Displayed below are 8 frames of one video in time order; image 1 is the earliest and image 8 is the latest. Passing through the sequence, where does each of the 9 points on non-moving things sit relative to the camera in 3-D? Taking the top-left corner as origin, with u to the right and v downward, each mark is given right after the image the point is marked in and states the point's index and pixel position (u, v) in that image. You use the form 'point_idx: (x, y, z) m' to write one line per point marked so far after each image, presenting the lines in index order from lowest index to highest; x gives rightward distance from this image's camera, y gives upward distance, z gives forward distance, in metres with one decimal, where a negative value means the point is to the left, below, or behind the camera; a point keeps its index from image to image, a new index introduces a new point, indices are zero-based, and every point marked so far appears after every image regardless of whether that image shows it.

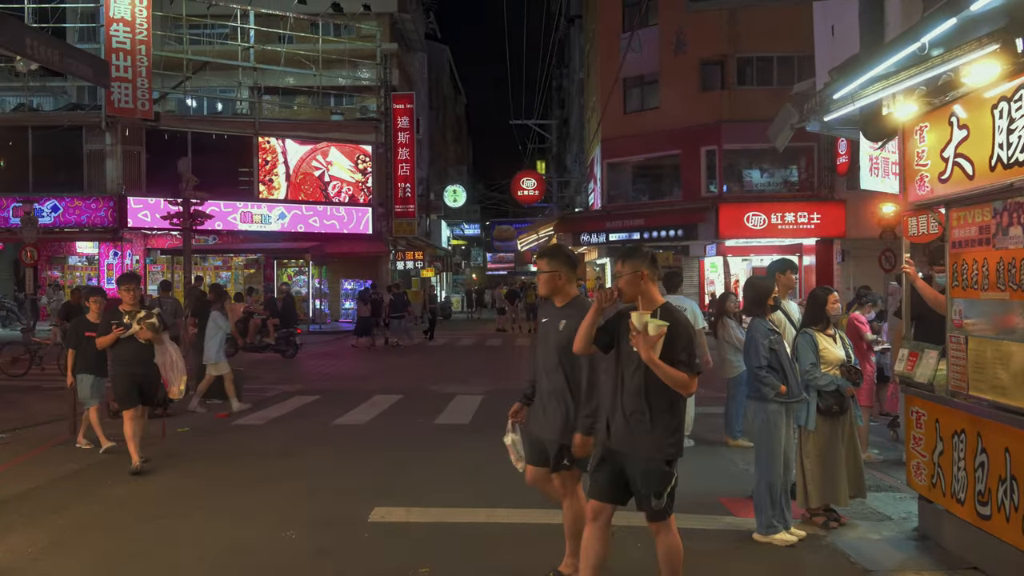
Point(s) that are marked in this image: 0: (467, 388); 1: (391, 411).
0: (-0.6, -1.4, +13.2) m
1: (-1.4, -1.4, +11.0) m
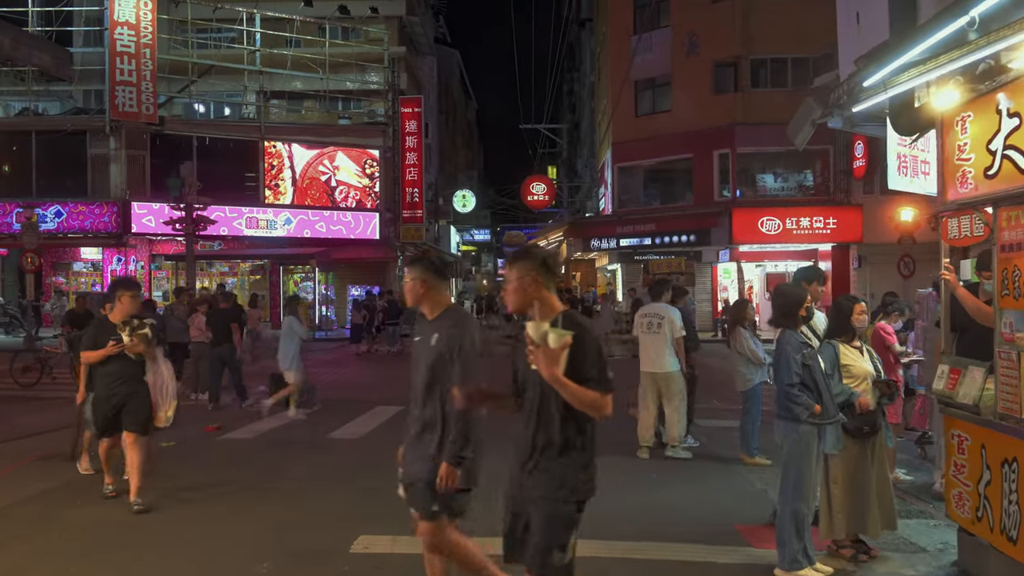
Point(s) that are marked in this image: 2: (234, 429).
0: (-0.6, -1.5, +12.7) m
1: (-1.4, -1.5, +10.5) m
2: (-3.0, -1.5, +9.9) m
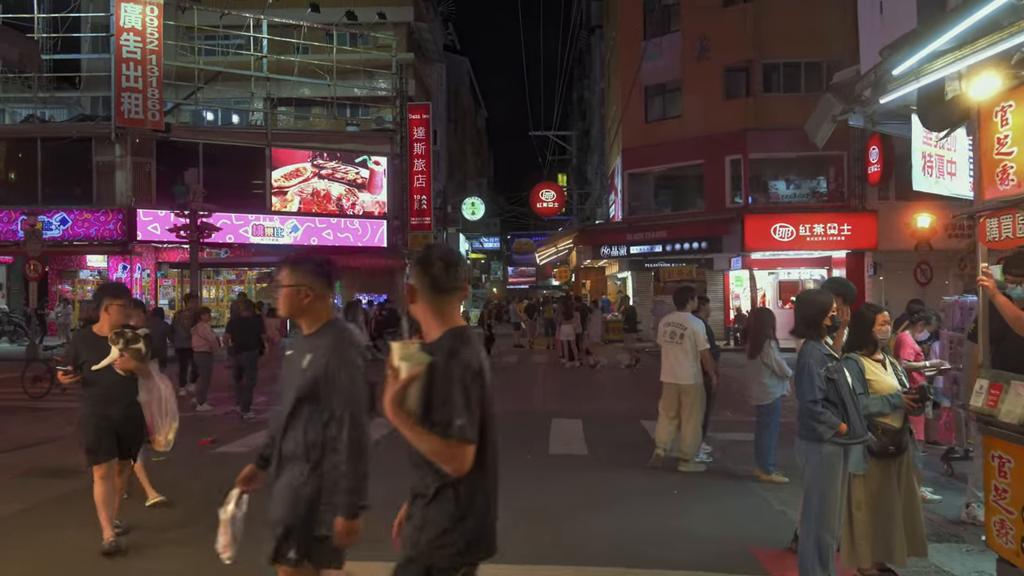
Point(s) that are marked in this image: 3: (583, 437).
0: (-0.5, -1.6, +12.4) m
1: (-1.3, -1.6, +10.1) m
2: (-2.9, -1.6, +9.5) m
3: (+0.8, -1.6, +9.8) m
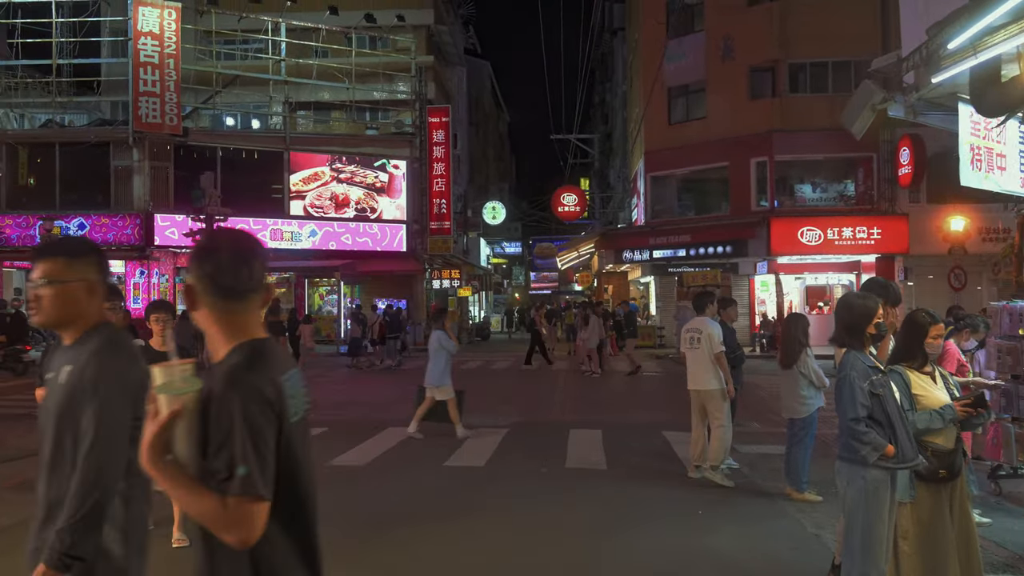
0: (-0.3, -1.7, +11.9) m
1: (-1.2, -1.6, +9.7) m
2: (-2.8, -1.6, +9.2) m
3: (+0.9, -1.6, +9.4) m
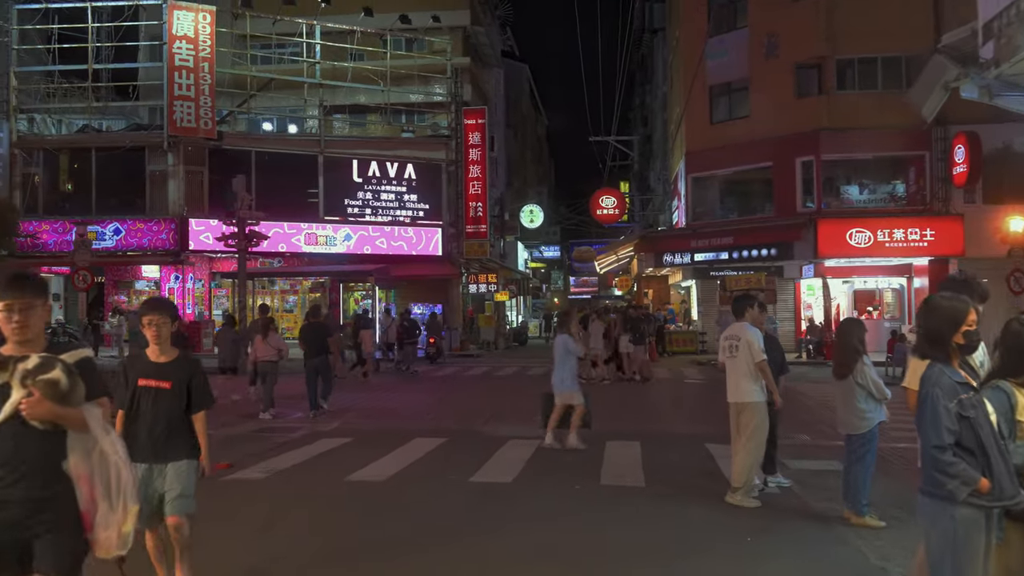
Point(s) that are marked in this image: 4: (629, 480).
0: (+0.1, -1.7, +11.3) m
1: (-0.8, -1.7, +9.2) m
2: (-2.5, -1.6, +8.7) m
3: (+1.2, -1.7, +8.7) m
4: (+1.0, -1.6, +7.9) m
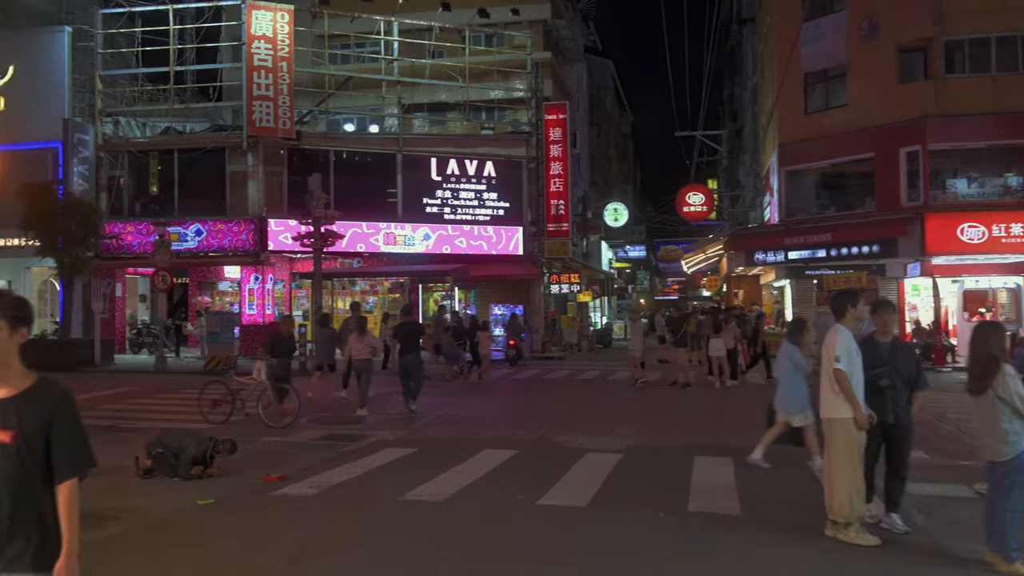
0: (+1.0, -1.7, +10.4) m
1: (-0.1, -1.6, +8.3) m
2: (-1.8, -1.6, +8.0) m
3: (+1.9, -1.6, +7.7) m
4: (+1.6, -1.6, +6.9) m
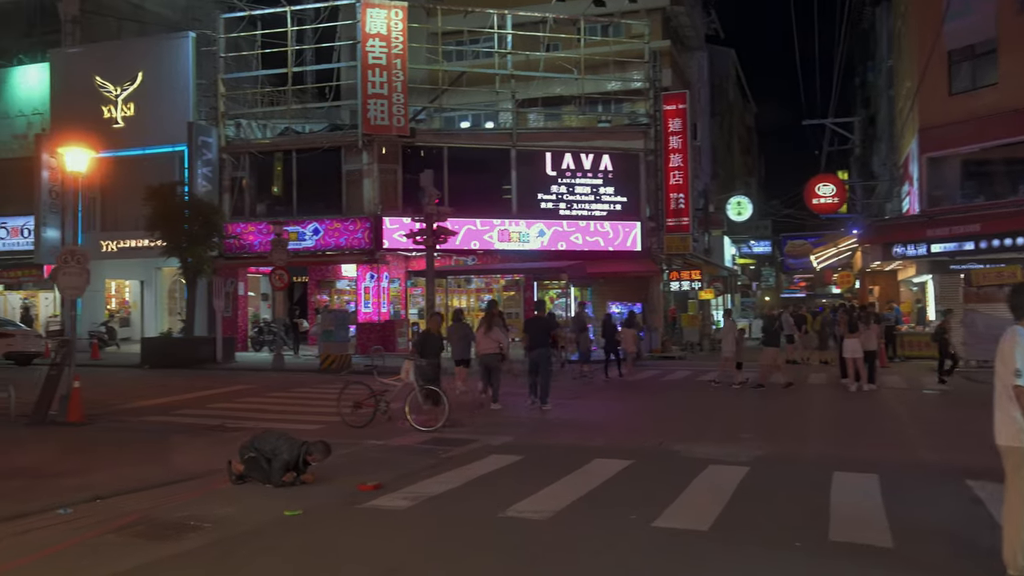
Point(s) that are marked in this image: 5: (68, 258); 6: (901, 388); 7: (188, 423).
0: (+2.2, -1.7, +9.5) m
1: (+0.8, -1.6, +7.6) m
2: (-0.9, -1.6, +7.5) m
3: (+2.7, -1.6, +6.7) m
4: (+2.3, -1.6, +5.9) m
5: (-5.5, +0.4, +11.5) m
6: (+7.2, -1.8, +17.0) m
7: (-4.0, -1.7, +11.5) m
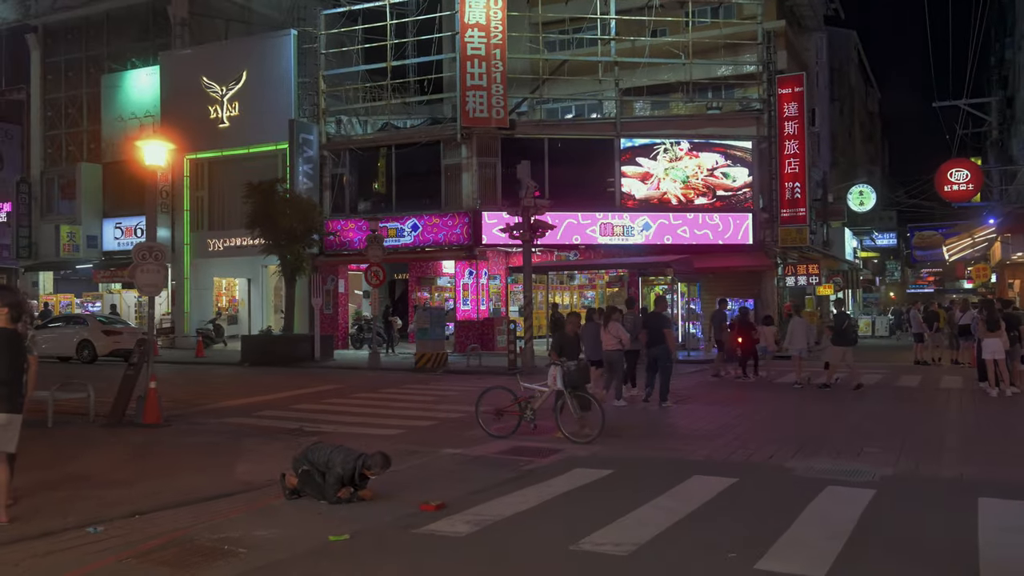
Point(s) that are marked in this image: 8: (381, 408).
0: (+3.0, -1.6, +8.3) m
1: (+1.4, -1.6, +6.6) m
2: (-0.3, -1.6, +6.7) m
3: (+3.2, -1.5, +5.5) m
4: (+2.7, -1.5, +4.7) m
5: (-4.4, +0.4, +11.1) m
6: (+8.8, -1.7, +15.1) m
7: (-3.0, -1.6, +11.0) m
8: (-1.8, -1.7, +13.0) m
